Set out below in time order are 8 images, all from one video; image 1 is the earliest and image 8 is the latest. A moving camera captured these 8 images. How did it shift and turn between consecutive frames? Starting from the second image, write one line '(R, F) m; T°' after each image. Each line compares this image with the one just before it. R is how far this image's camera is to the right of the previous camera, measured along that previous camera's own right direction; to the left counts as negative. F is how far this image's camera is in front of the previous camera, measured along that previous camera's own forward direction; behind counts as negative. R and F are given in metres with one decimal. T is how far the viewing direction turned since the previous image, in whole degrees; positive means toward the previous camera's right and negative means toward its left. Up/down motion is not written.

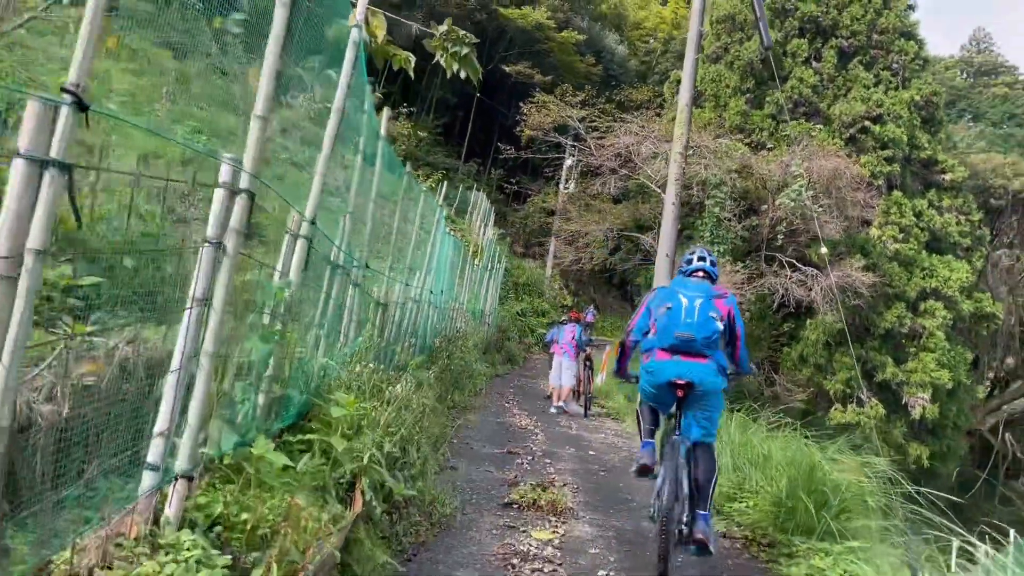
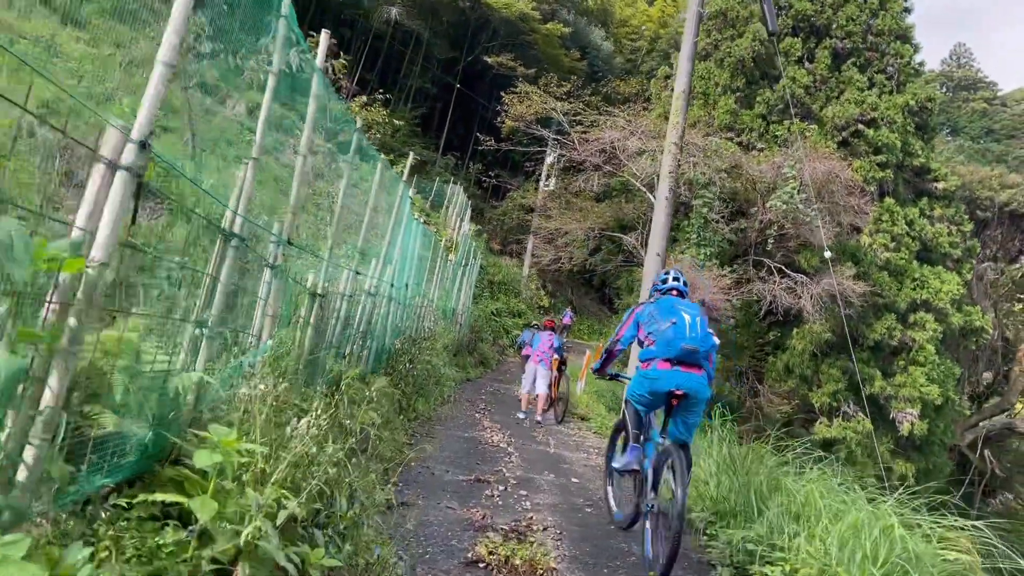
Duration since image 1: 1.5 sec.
(0.0, +1.1) m; +2°
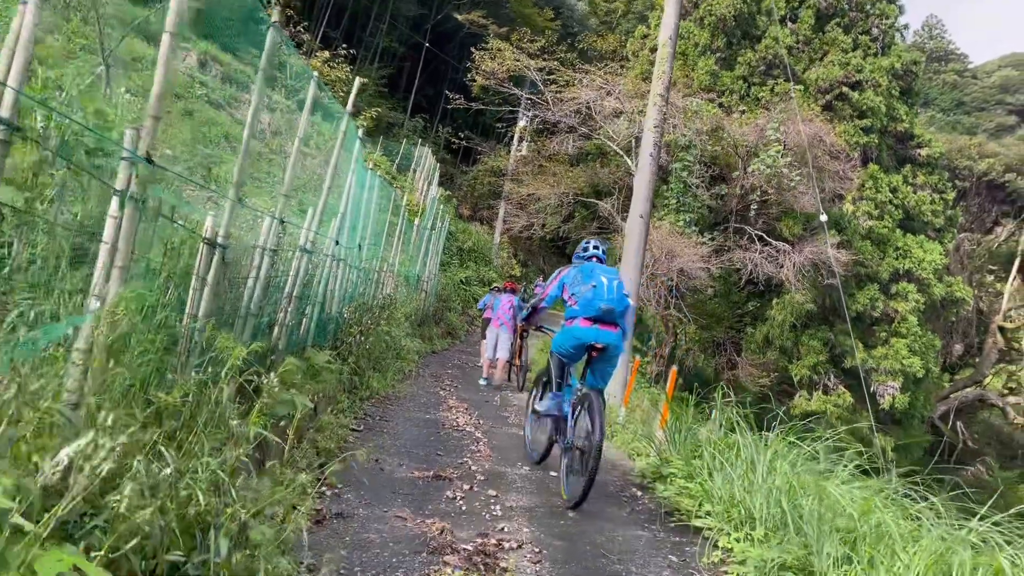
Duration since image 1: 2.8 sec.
(0.0, +1.0) m; +2°
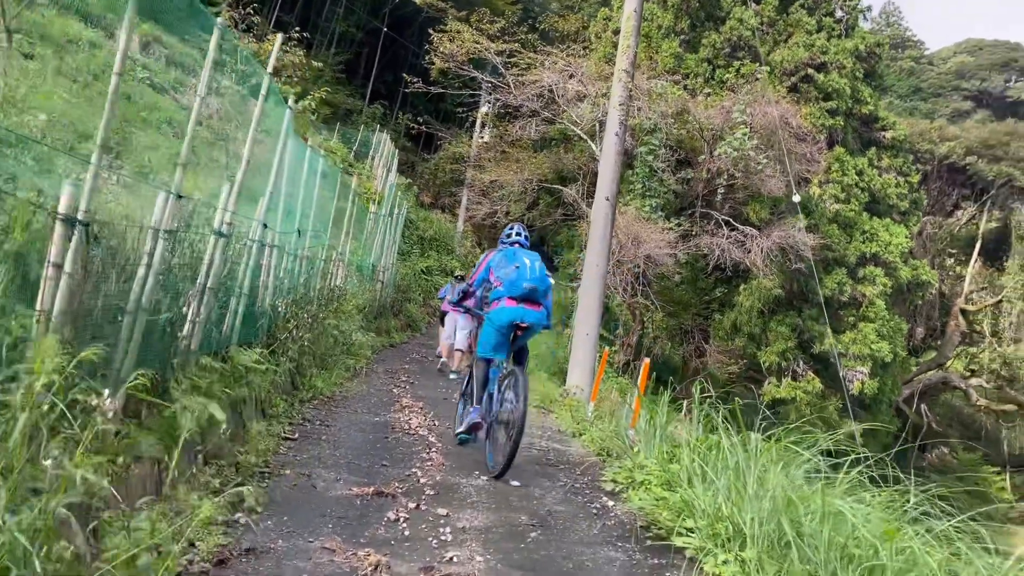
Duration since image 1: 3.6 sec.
(+0.1, +0.6) m; +2°
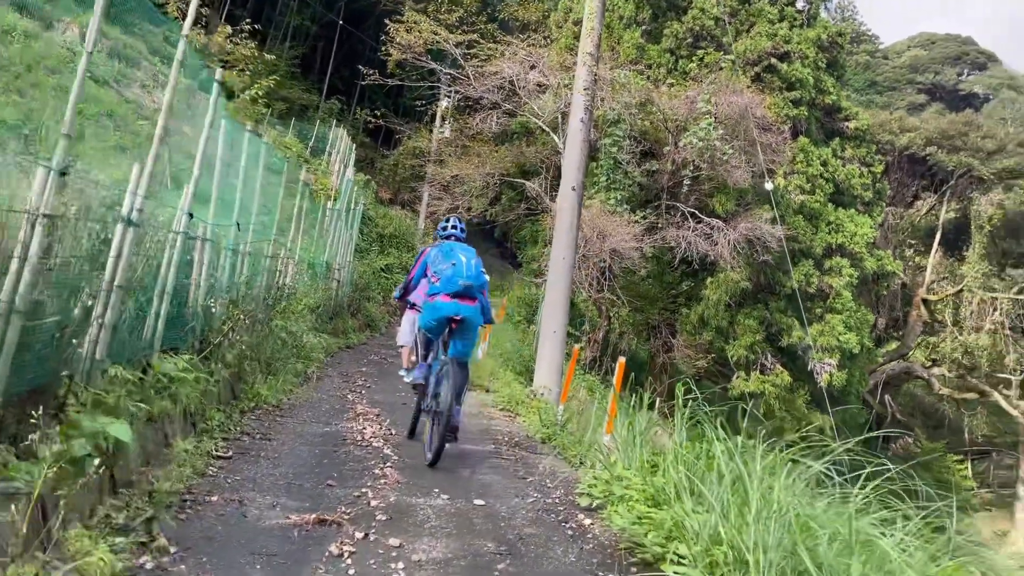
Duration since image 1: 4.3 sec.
(0.0, +0.5) m; +2°
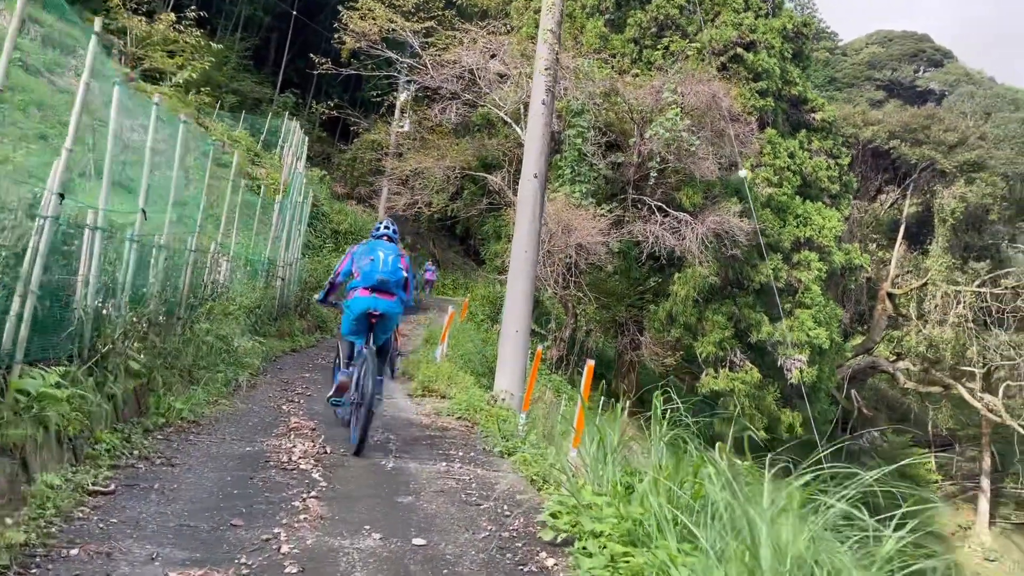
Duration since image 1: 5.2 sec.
(+0.1, +0.7) m; +2°
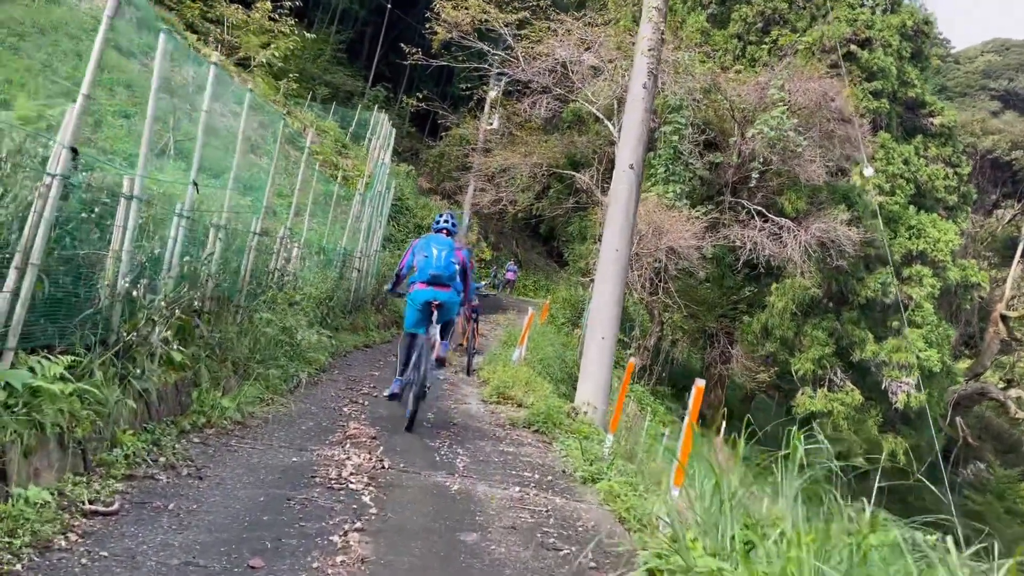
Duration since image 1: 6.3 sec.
(-0.1, +0.7) m; -6°
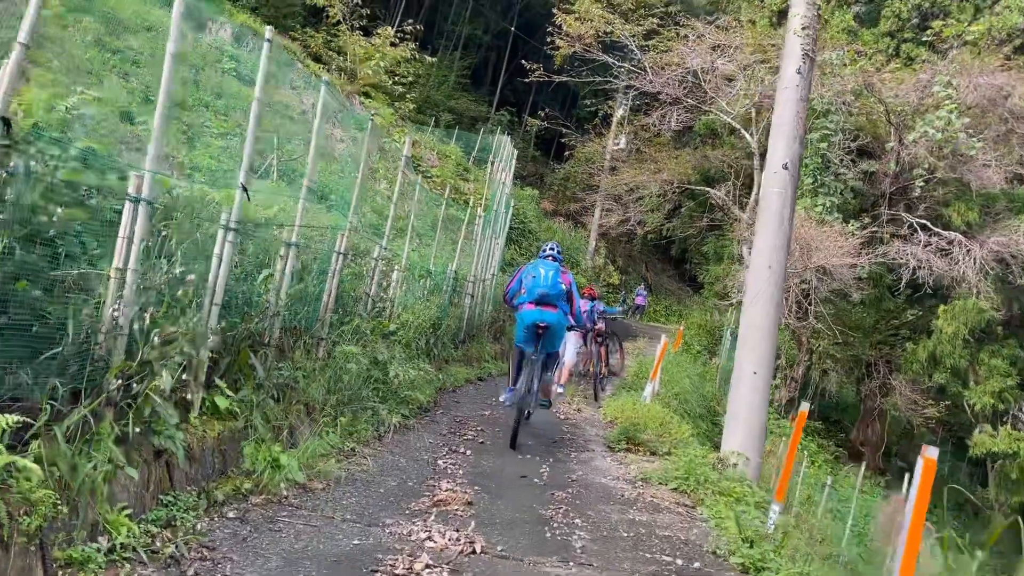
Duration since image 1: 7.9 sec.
(0.0, +1.0) m; -9°
